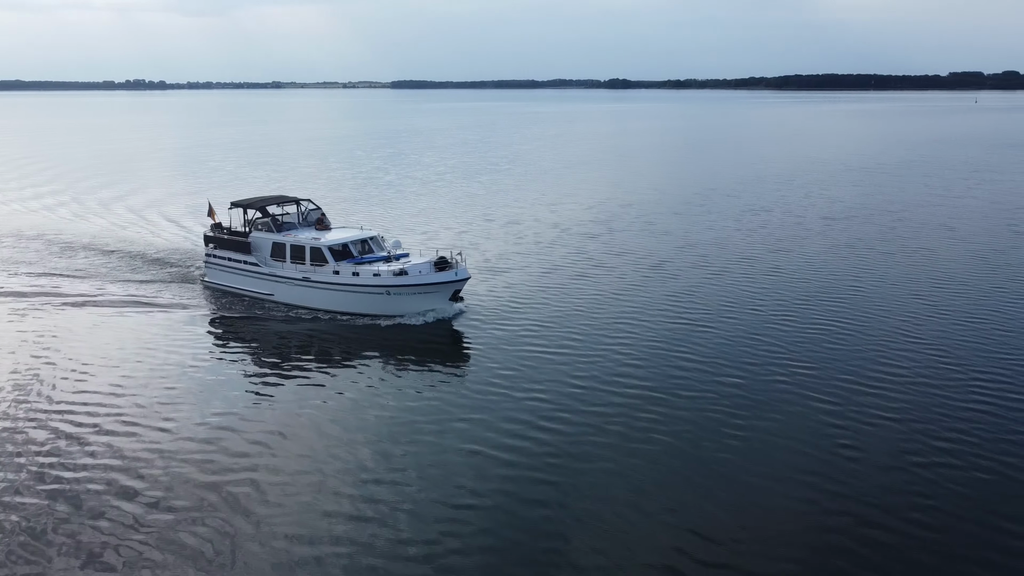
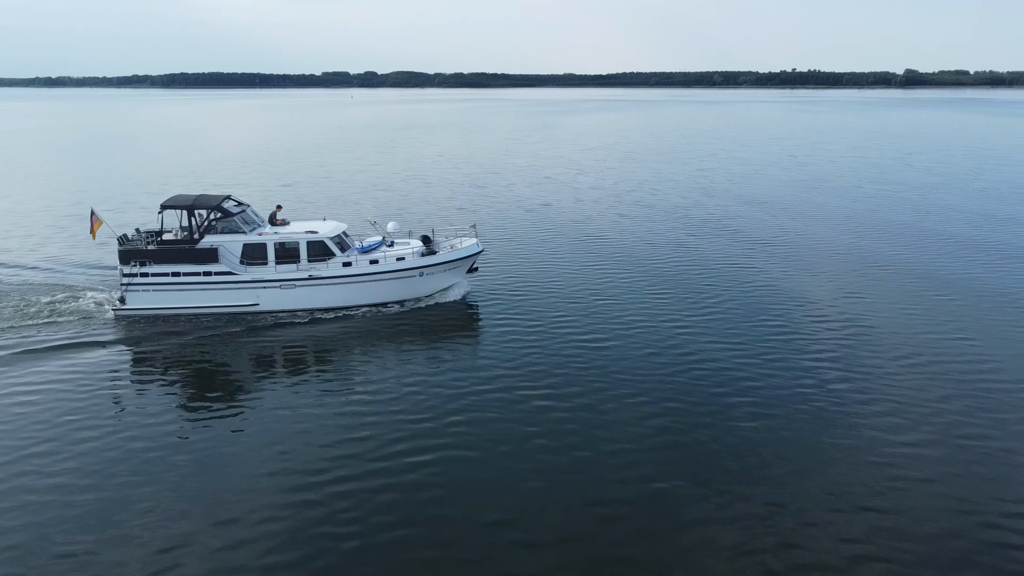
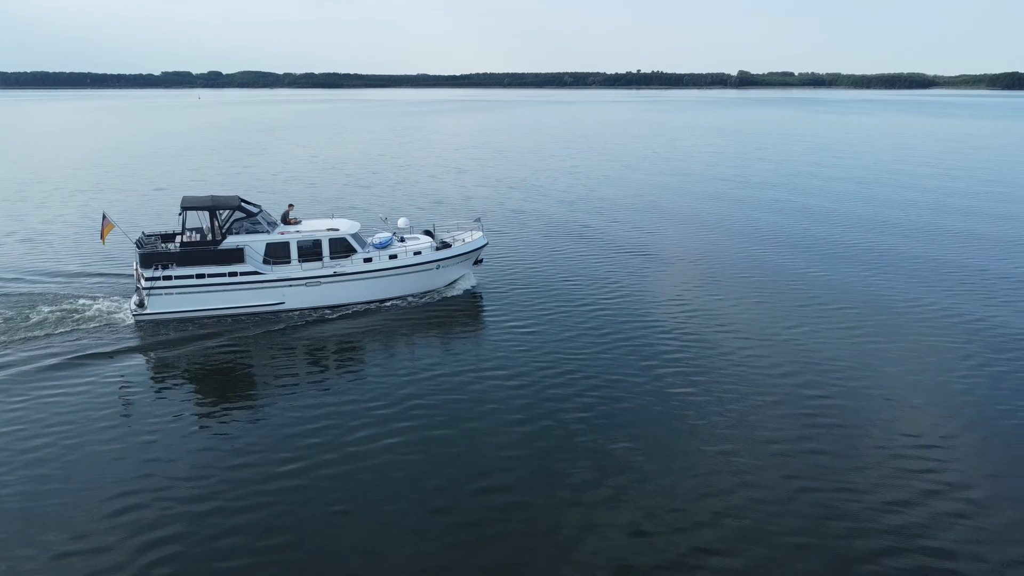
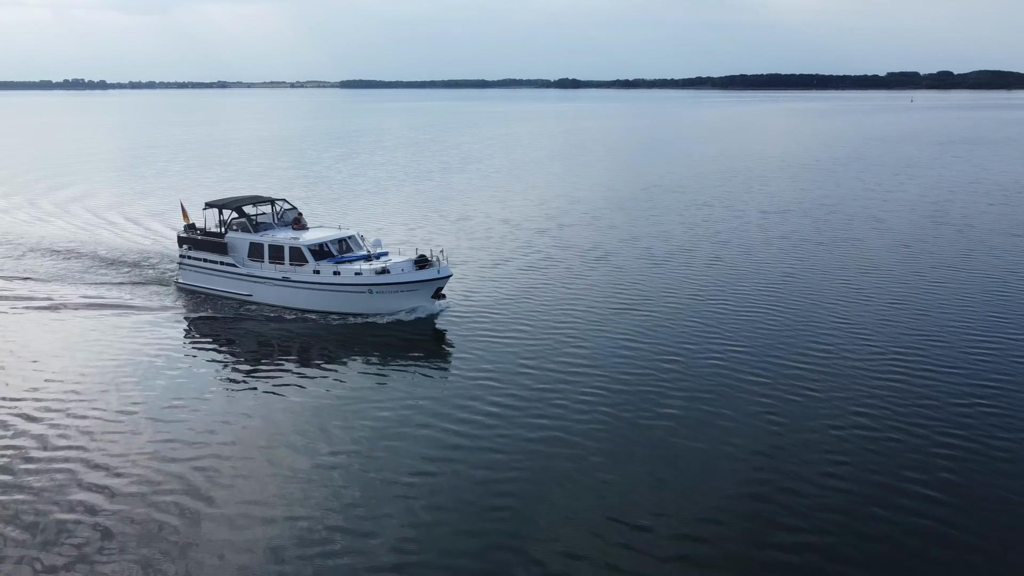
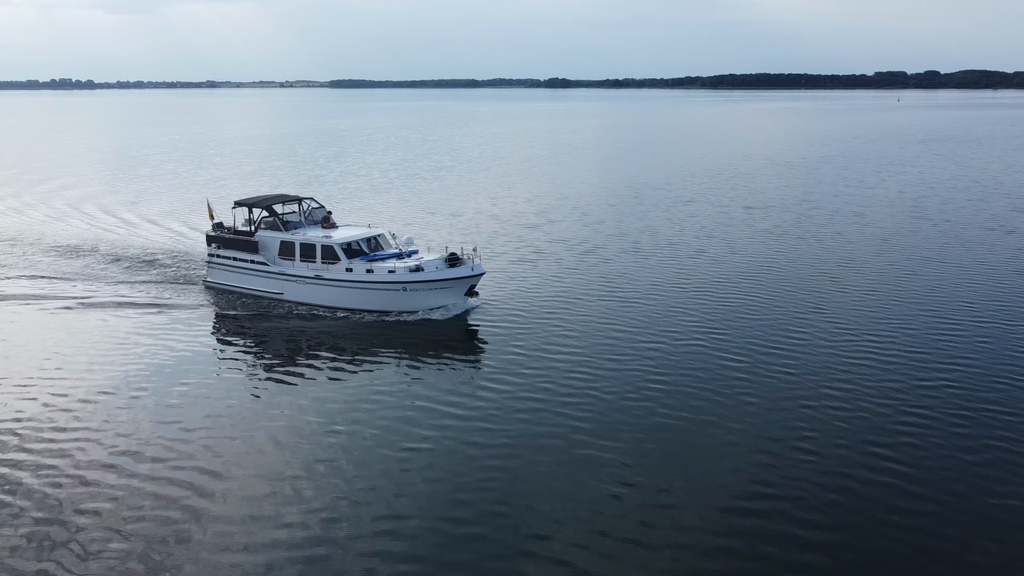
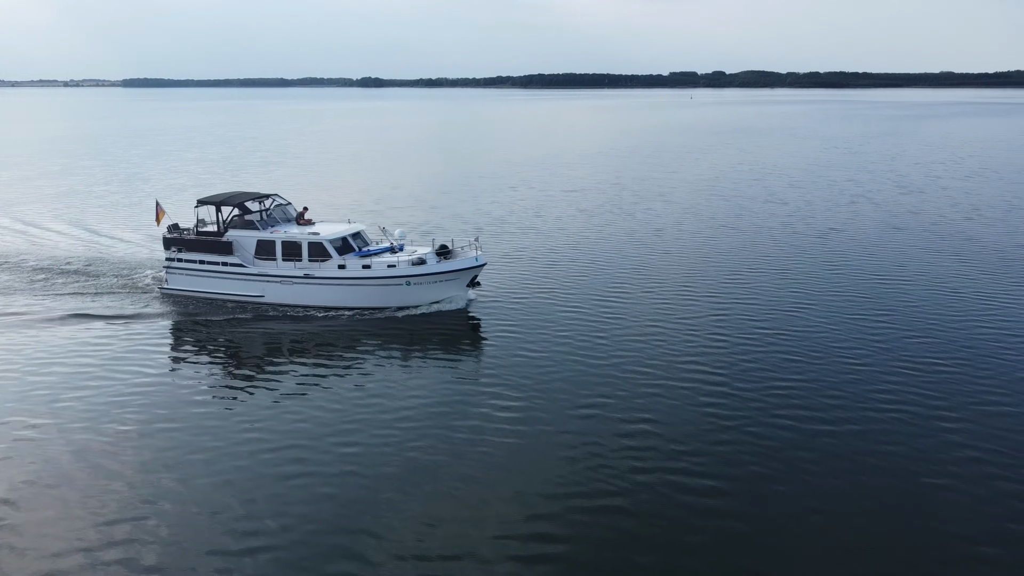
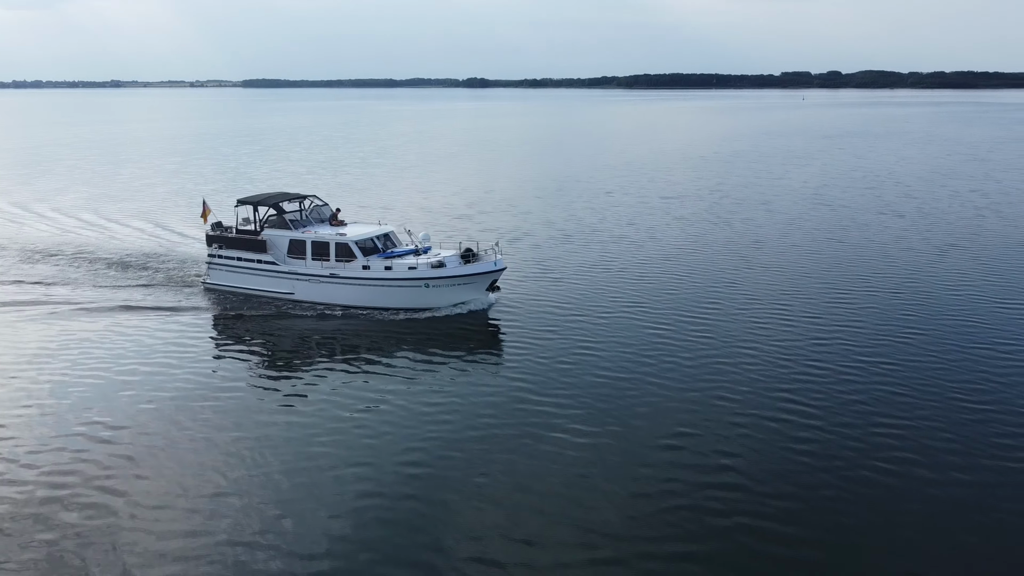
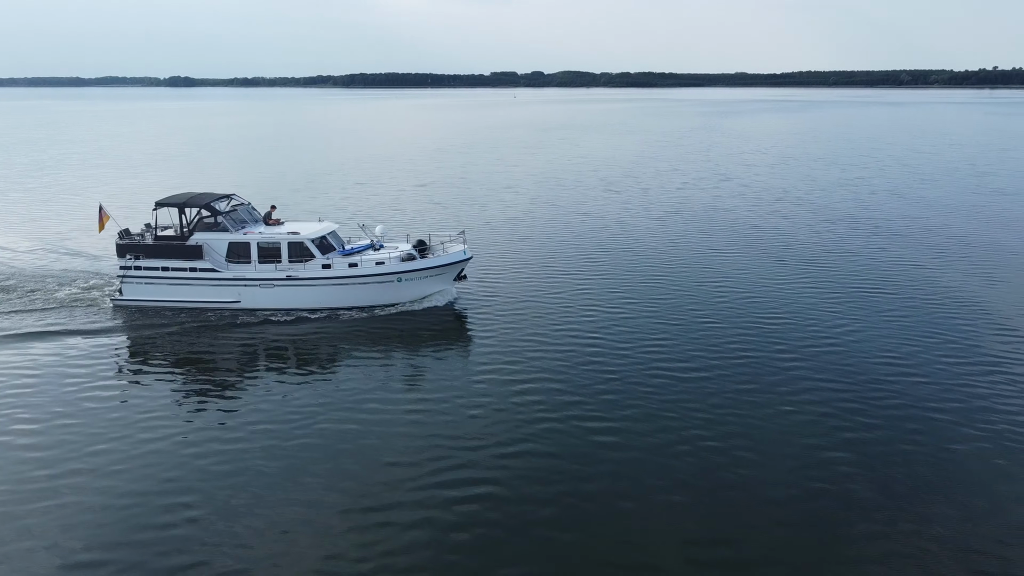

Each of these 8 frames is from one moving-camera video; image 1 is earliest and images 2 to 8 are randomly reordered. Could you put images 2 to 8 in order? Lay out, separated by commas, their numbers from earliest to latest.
4, 5, 7, 6, 8, 2, 3
